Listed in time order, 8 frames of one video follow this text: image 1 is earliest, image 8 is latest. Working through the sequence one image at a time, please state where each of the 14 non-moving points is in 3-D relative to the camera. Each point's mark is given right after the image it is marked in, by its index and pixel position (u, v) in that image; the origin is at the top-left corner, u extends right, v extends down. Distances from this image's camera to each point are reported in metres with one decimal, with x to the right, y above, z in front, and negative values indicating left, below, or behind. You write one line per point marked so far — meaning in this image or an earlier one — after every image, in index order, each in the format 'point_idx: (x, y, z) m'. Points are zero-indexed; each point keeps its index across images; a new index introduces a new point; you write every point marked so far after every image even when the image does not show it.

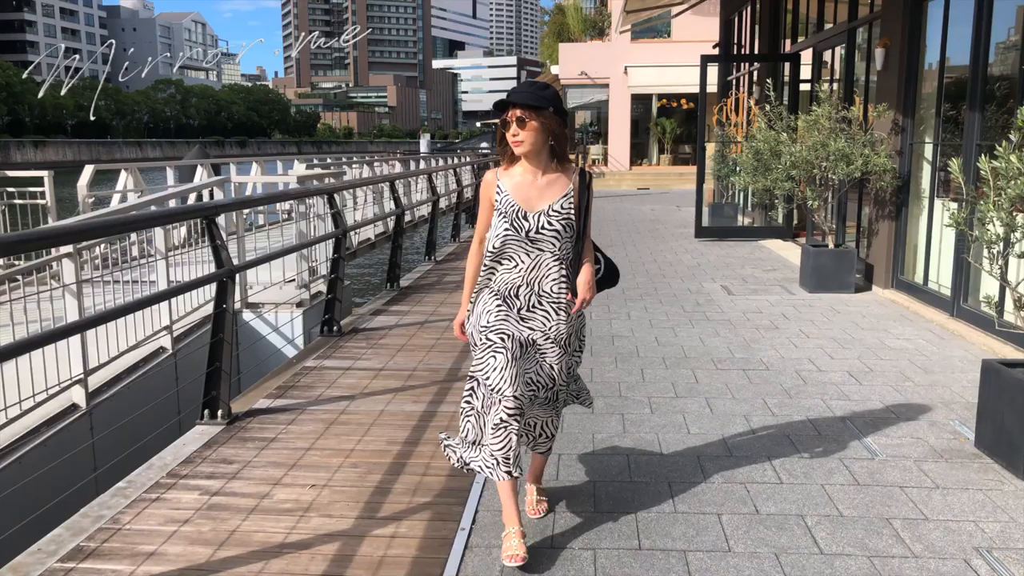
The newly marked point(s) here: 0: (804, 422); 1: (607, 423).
0: (+1.5, -0.7, +4.3) m
1: (+0.5, -0.7, +4.4) m
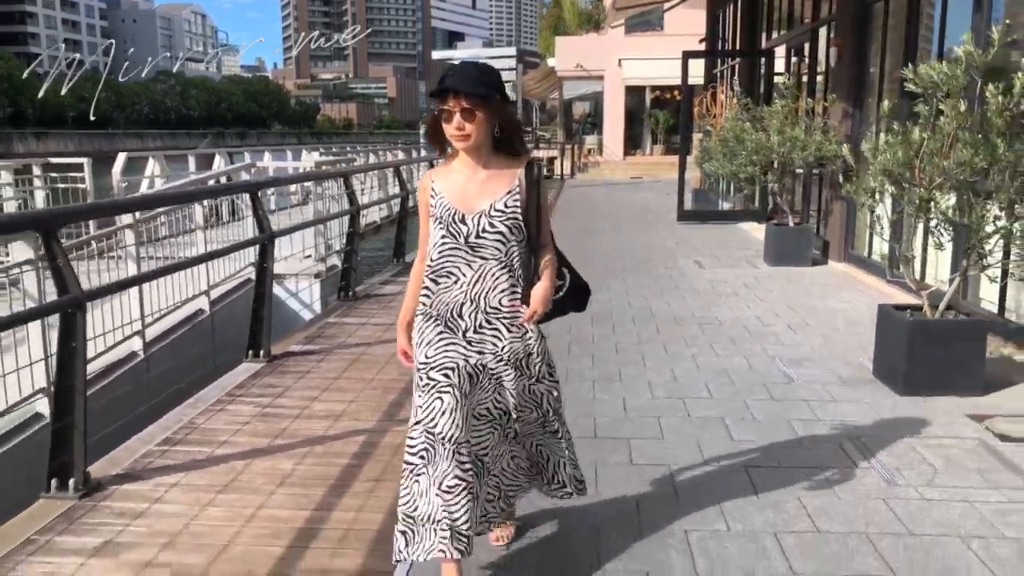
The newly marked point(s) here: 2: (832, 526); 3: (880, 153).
0: (+1.4, -0.4, +5.2) m
1: (+0.4, -0.4, +5.3) m
2: (+1.1, -0.8, +3.0) m
3: (+1.9, +0.7, +4.5) m
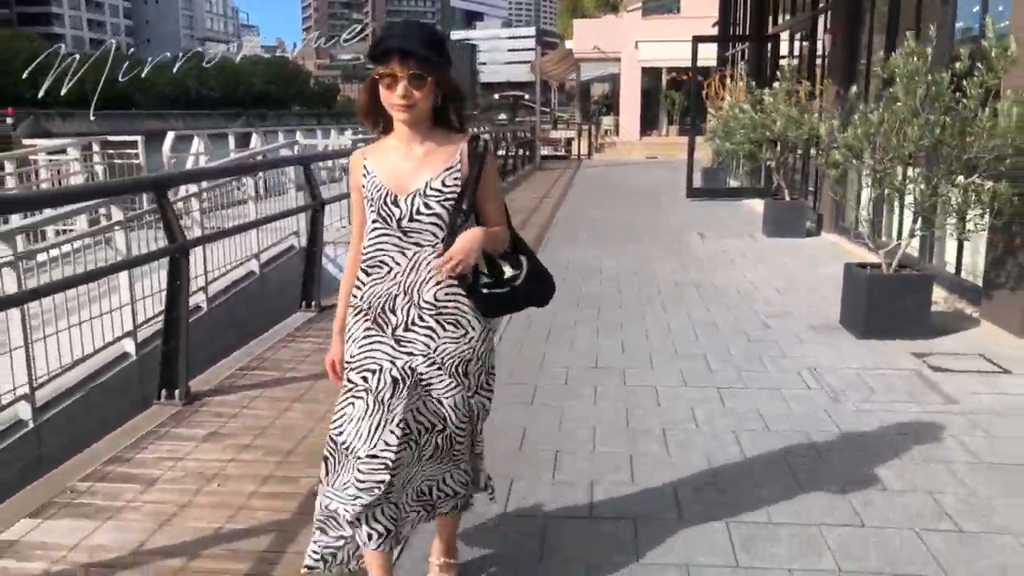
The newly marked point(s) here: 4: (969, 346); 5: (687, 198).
0: (+1.5, -0.2, +6.0) m
1: (+0.5, -0.2, +6.1) m
2: (+1.2, -0.6, +3.8) m
3: (+2.0, +0.9, +5.2) m
4: (+2.6, -0.3, +5.0) m
5: (+2.8, +1.4, +13.6) m
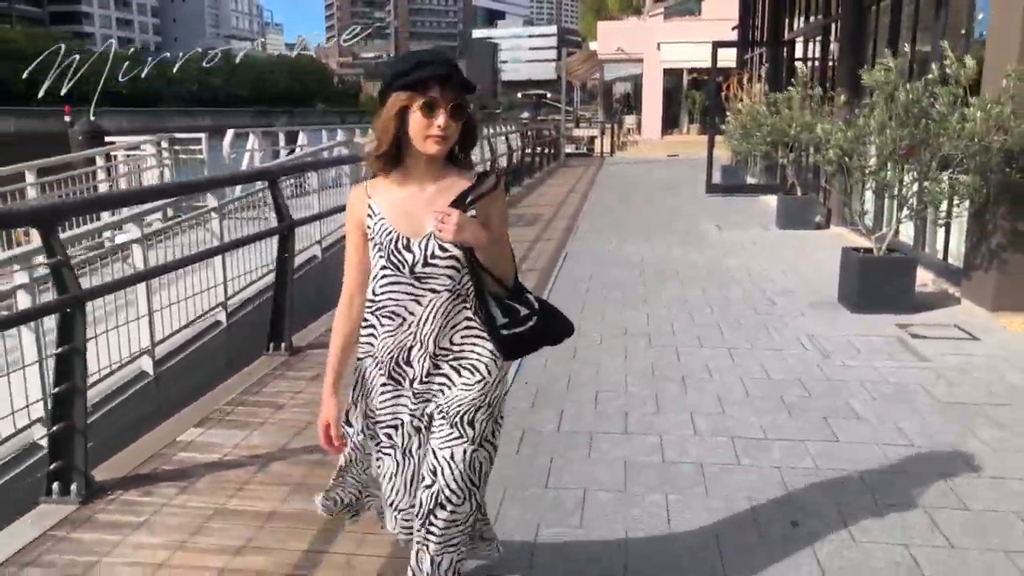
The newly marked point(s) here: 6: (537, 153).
0: (+1.8, 0.0, +6.8) m
1: (+0.8, 0.0, +6.9) m
2: (+1.4, -0.5, +4.7) m
3: (+2.3, +1.1, +6.0) m
4: (+2.9, -0.2, +5.8) m
5: (+3.2, +1.6, +14.4) m
6: (+0.6, +3.0, +19.2) m
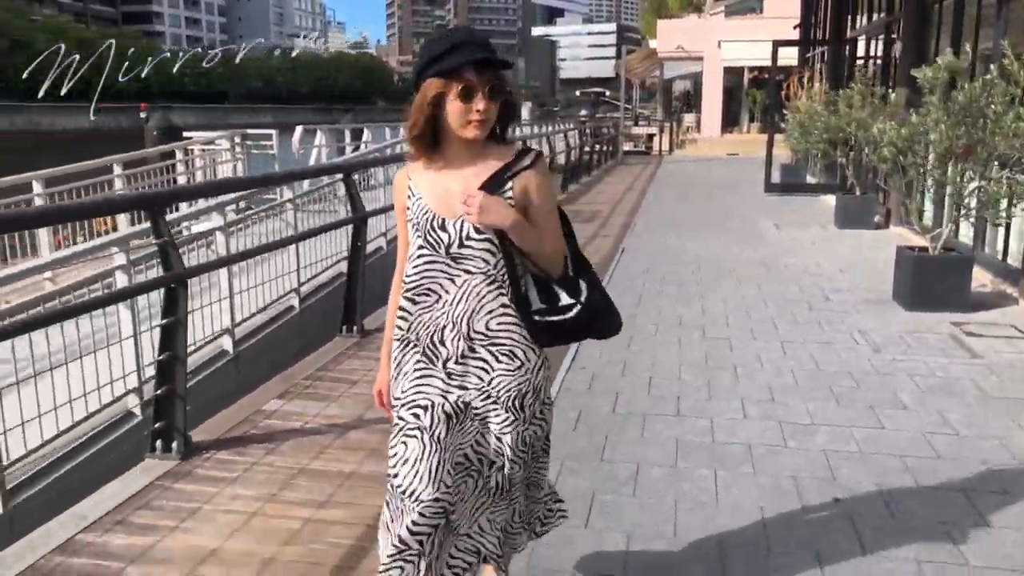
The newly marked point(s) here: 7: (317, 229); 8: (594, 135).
0: (+2.3, 0.0, +6.9) m
1: (+1.3, 0.0, +7.1) m
2: (+1.7, -0.4, +4.8) m
3: (+2.7, +1.1, +6.1) m
4: (+3.3, -0.2, +5.8) m
5: (+4.2, +1.6, +14.4) m
6: (+1.9, +3.1, +19.3) m
7: (-1.1, +0.3, +4.9) m
8: (+1.8, +3.3, +18.8) m
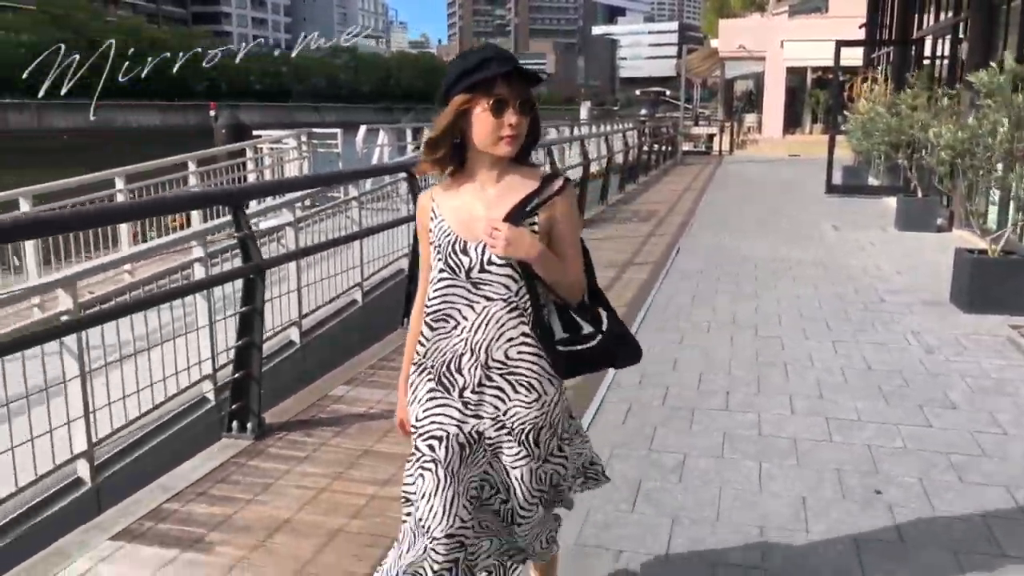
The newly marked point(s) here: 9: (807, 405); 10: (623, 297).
0: (+2.7, 0.0, +6.9) m
1: (+1.8, 0.0, +7.2) m
2: (+2.1, -0.4, +4.9) m
3: (+3.1, +1.1, +6.1) m
4: (+3.7, -0.2, +5.8) m
5: (+5.2, +1.5, +14.3) m
6: (+3.2, +3.1, +19.3) m
7: (-0.8, +0.4, +5.1) m
8: (+3.0, +3.3, +18.8) m
9: (+1.5, -0.6, +4.3) m
10: (+0.8, -0.1, +6.6) m
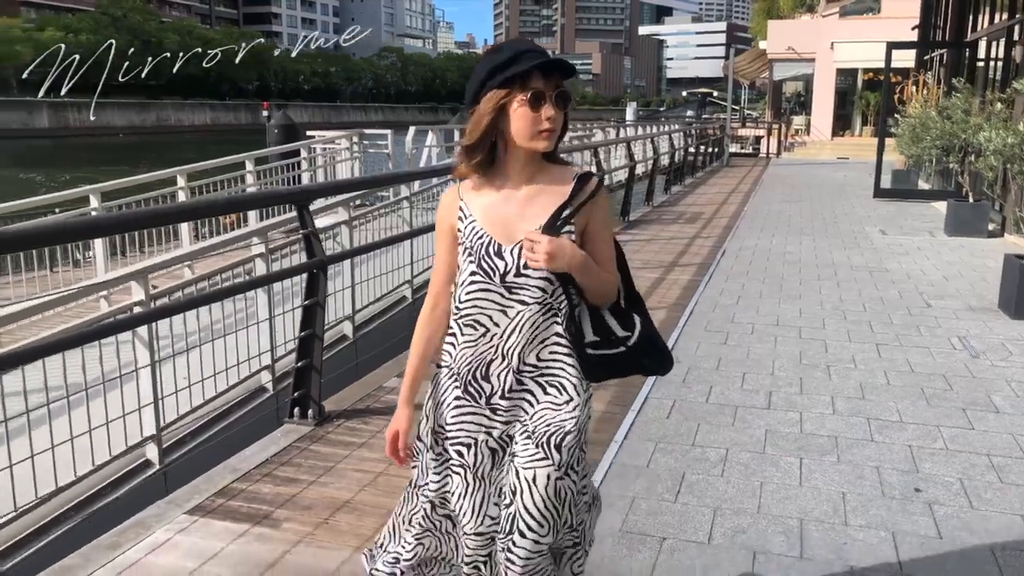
0: (+3.1, -0.1, +7.0) m
1: (+2.2, 0.0, +7.2) m
2: (+2.3, -0.5, +4.9) m
3: (+3.5, +1.0, +6.1) m
4: (+4.0, -0.3, +5.7) m
5: (+5.9, +1.5, +14.1) m
6: (+4.2, +3.0, +19.3) m
7: (-0.5, +0.4, +5.3) m
8: (+4.0, +3.3, +18.7) m
9: (+1.7, -0.6, +4.3) m
10: (+1.2, -0.1, +6.7) m
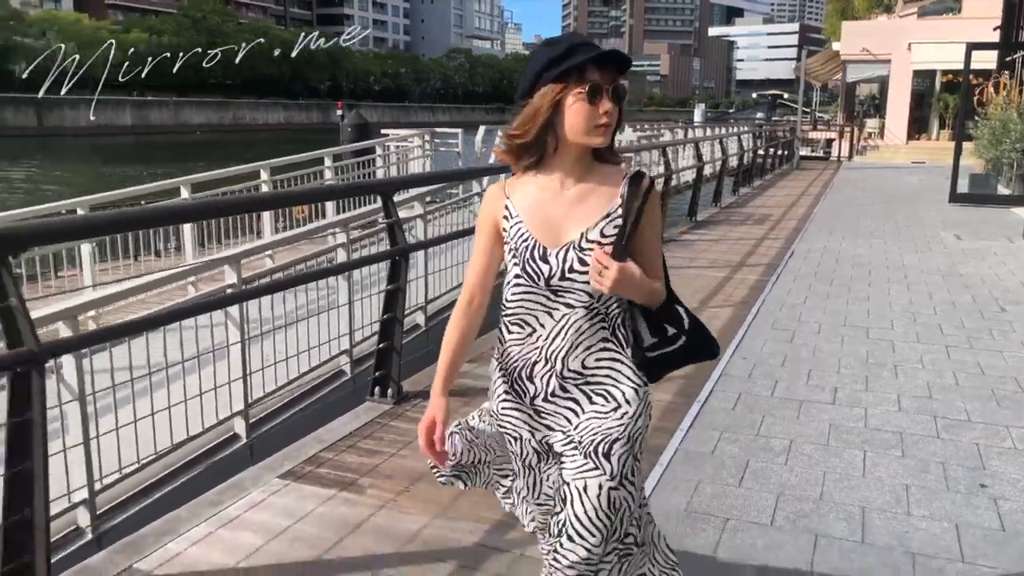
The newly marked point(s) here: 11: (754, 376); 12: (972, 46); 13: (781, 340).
0: (+3.6, -0.1, +6.9) m
1: (+2.7, 0.0, +7.2) m
2: (+2.7, -0.5, +4.9) m
3: (+4.0, +1.0, +6.0) m
4: (+4.4, -0.3, +5.6) m
5: (+7.0, +1.4, +13.8) m
6: (+5.7, +2.9, +19.1) m
7: (0.0, +0.4, +5.5) m
8: (+5.5, +3.2, +18.6) m
9: (+2.0, -0.6, +4.4) m
10: (+1.7, -0.1, +6.8) m
11: (+1.3, -0.5, +4.8) m
12: (+6.7, +3.5, +12.7) m
13: (+1.7, -0.3, +5.6) m
